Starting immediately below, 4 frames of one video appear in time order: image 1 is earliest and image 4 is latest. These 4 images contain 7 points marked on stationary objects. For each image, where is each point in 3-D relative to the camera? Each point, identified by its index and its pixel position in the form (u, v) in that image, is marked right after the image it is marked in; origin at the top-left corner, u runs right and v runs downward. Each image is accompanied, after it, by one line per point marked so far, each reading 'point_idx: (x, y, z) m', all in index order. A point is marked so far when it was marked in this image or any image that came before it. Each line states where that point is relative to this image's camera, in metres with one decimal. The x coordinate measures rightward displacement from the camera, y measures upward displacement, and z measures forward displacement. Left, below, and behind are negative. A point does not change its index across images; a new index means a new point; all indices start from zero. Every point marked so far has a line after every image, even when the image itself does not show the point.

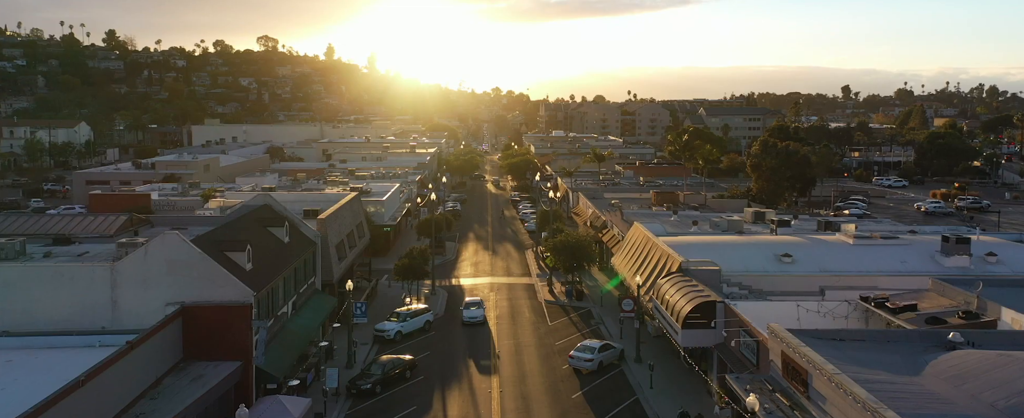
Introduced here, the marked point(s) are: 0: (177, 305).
0: (-9.8, -2.8, +18.9) m
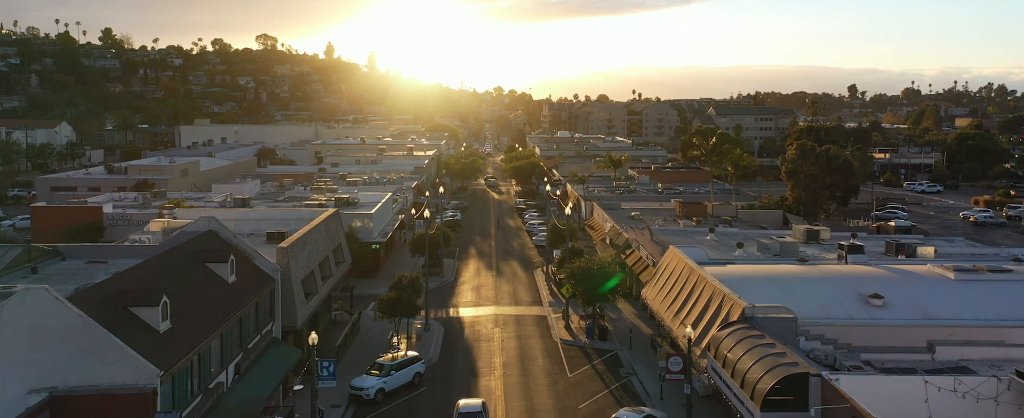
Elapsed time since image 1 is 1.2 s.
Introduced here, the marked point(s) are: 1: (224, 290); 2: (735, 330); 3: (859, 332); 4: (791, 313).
0: (-9.4, -3.7, +13.1) m
1: (-8.3, -2.3, +18.7) m
2: (+6.6, -3.6, +19.0) m
3: (+10.3, -3.7, +19.3) m
4: (+8.3, -3.1, +19.2) m
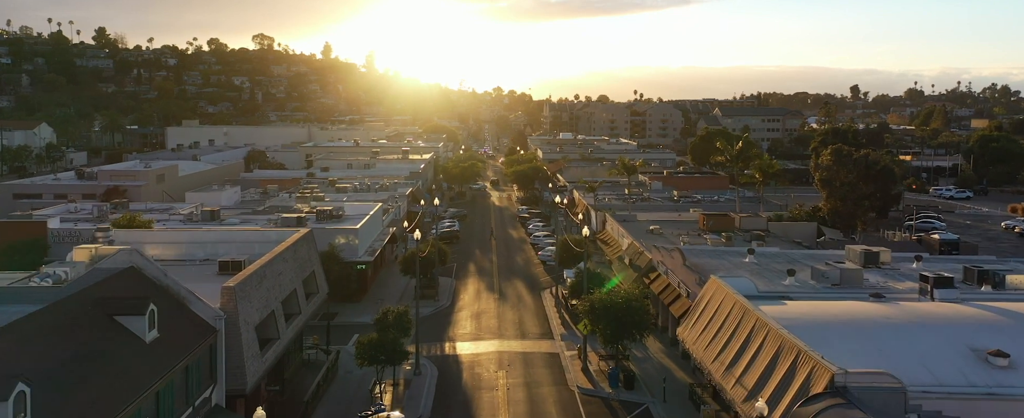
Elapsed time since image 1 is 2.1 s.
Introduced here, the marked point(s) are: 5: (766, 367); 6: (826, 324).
0: (-9.1, -4.4, +8.2) m
1: (-8.0, -3.1, +13.9) m
2: (+6.8, -4.3, +14.2) m
3: (+10.6, -4.4, +14.5) m
4: (+8.6, -3.9, +14.4) m
5: (+6.7, -4.2, +17.2) m
6: (+8.9, -3.3, +18.4) m
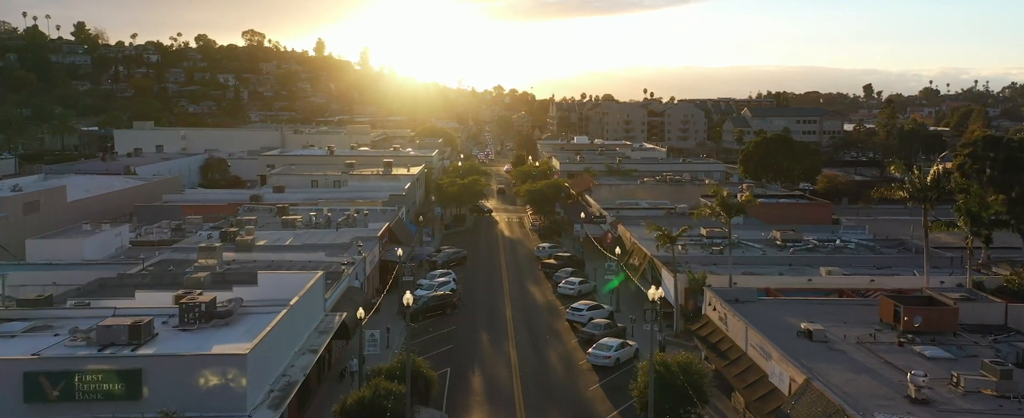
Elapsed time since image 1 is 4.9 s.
0: (-7.8, -7.2, -9.8) m
1: (-6.6, -5.9, -4.1) m
2: (+8.2, -7.1, -3.8) m
3: (+12.0, -7.2, -3.4) m
4: (+9.9, -6.7, -3.6) m
5: (+8.0, -7.0, -0.7) m
6: (+10.2, -6.1, +0.4) m
